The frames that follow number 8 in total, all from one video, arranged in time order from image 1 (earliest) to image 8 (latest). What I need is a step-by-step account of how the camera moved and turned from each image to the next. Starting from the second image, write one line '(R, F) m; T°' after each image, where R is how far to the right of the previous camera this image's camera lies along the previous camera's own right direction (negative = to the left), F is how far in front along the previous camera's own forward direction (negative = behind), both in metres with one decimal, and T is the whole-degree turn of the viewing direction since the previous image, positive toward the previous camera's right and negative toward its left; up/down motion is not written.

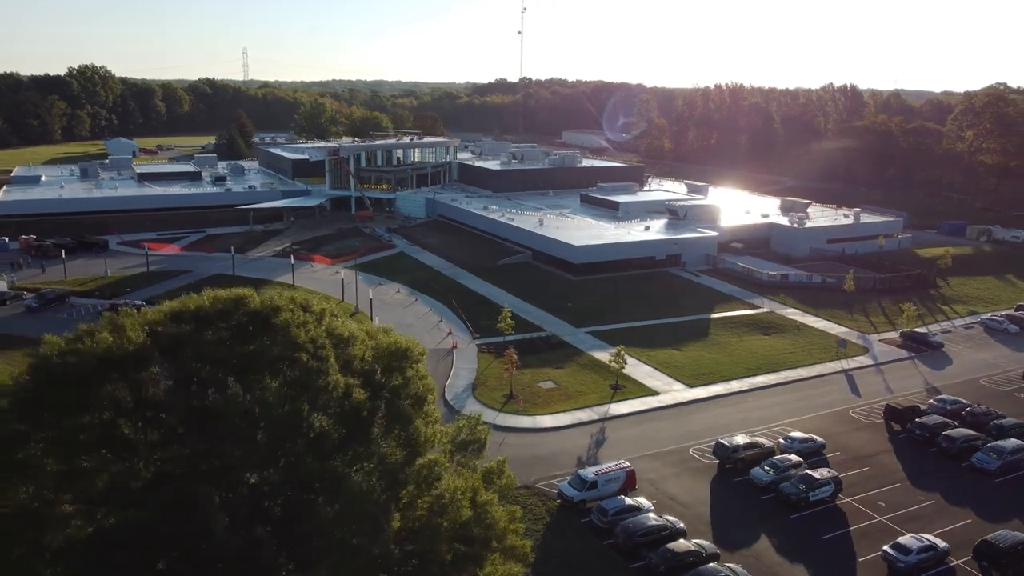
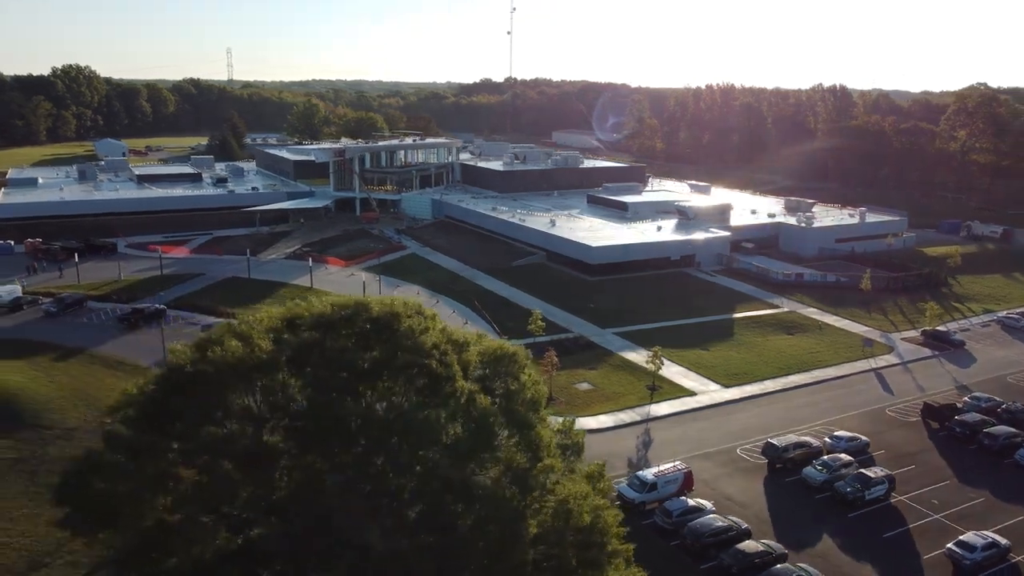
(-2.5, +0.1) m; +1°
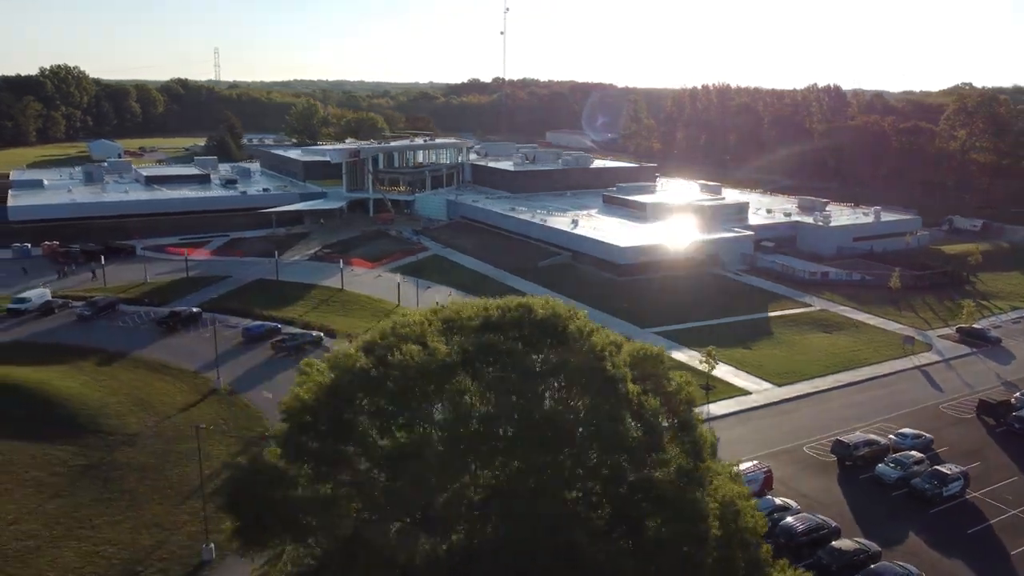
(-3.2, +0.1) m; +1°
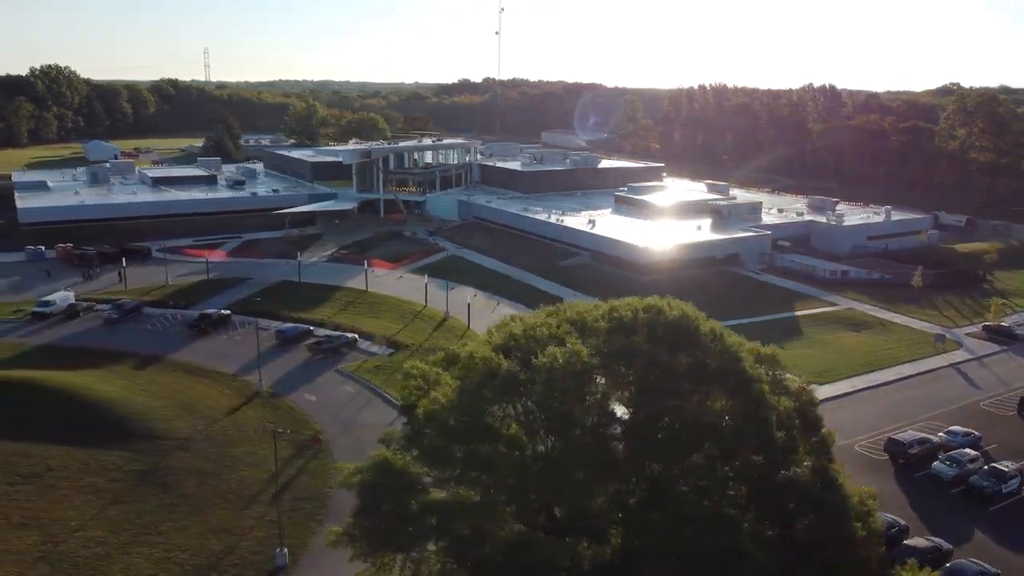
(-2.5, +0.1) m; +1°
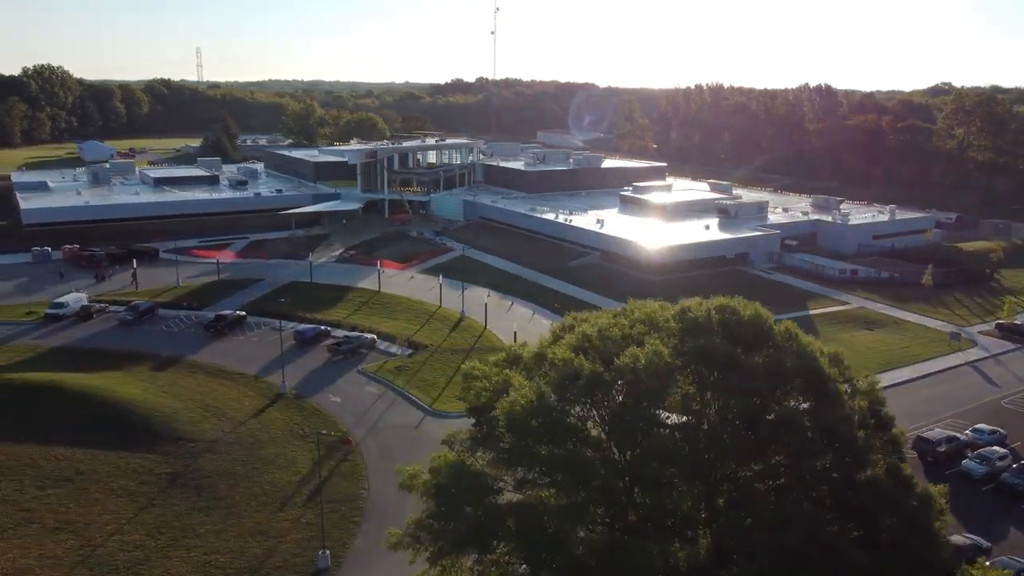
(-1.4, +0.1) m; +1°
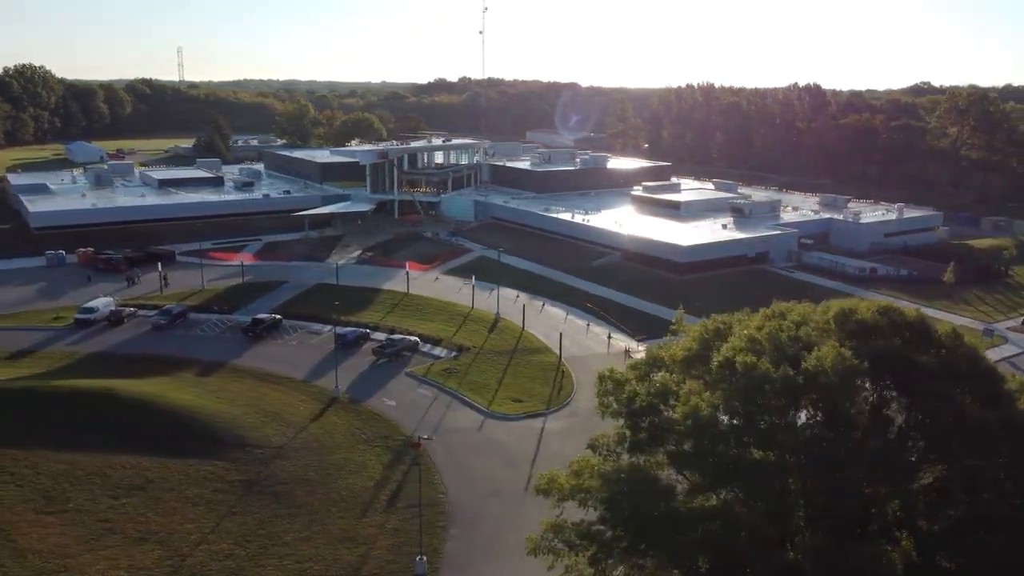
(-3.3, +0.1) m; +2°
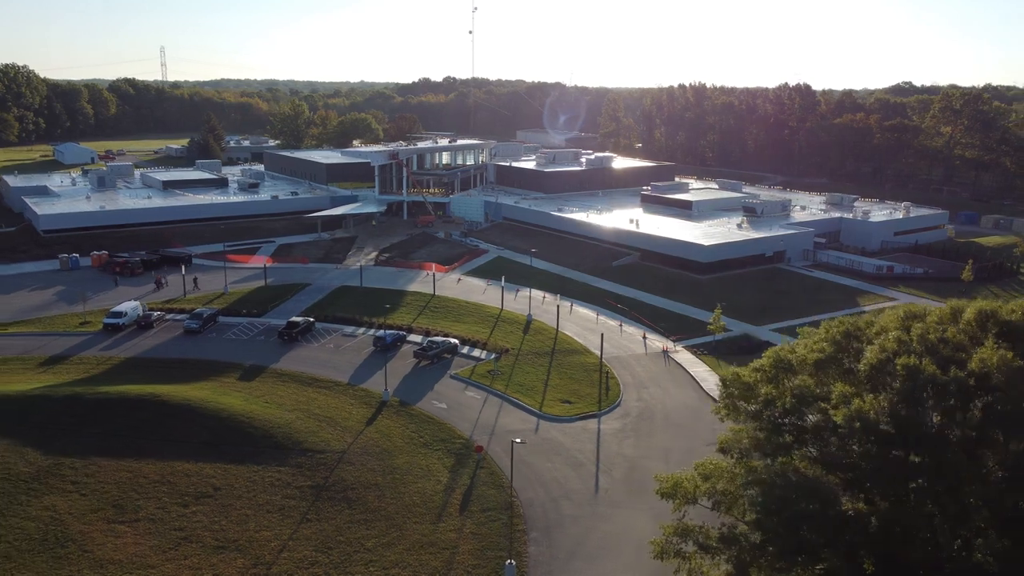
(-2.9, +0.1) m; +1°
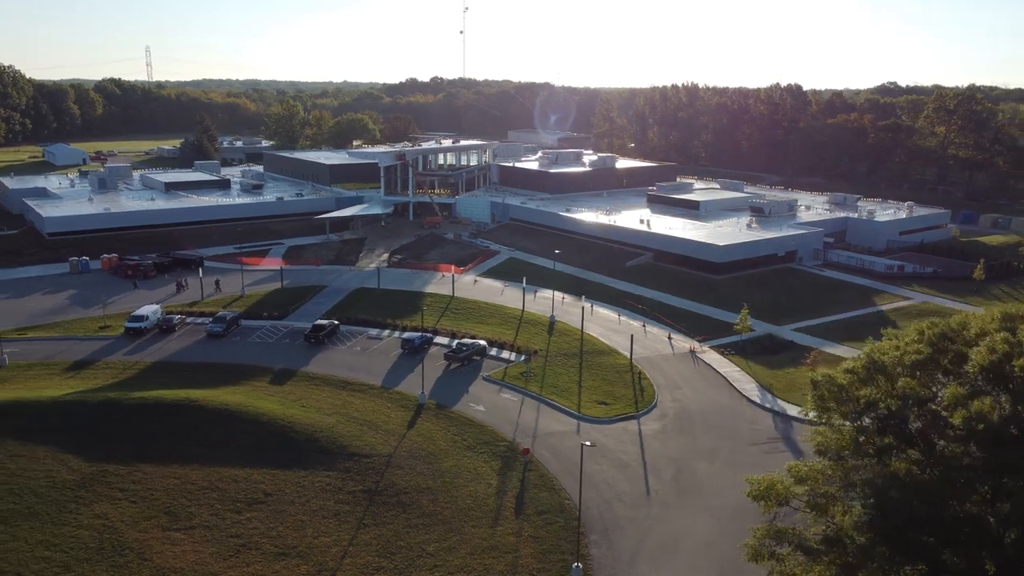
(-2.2, +0.1) m; +1°
